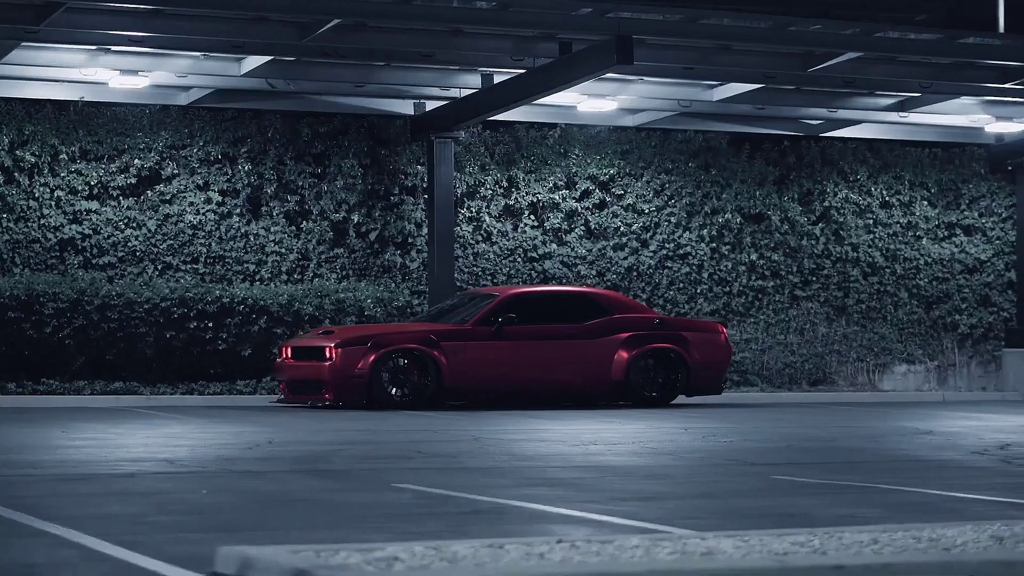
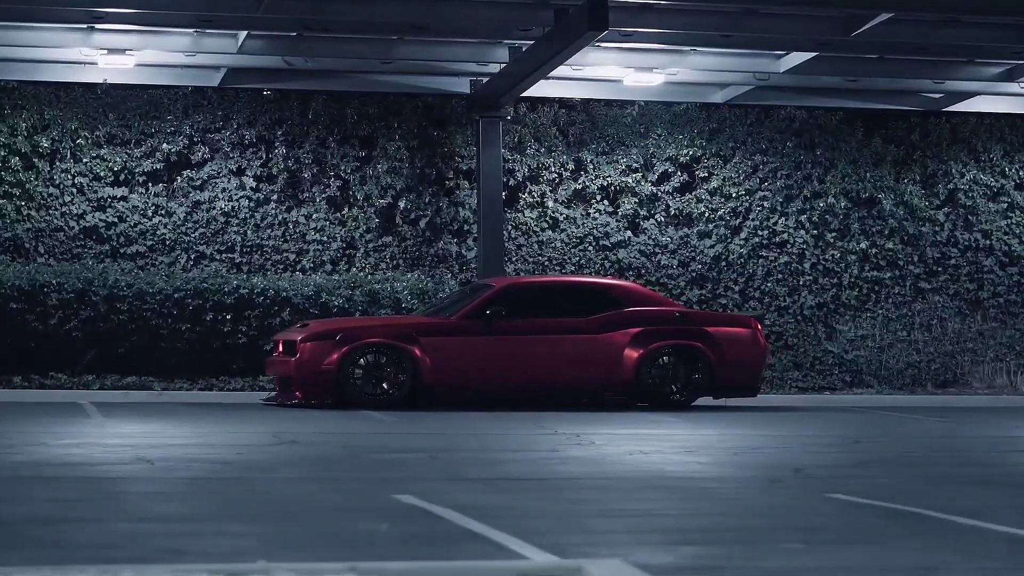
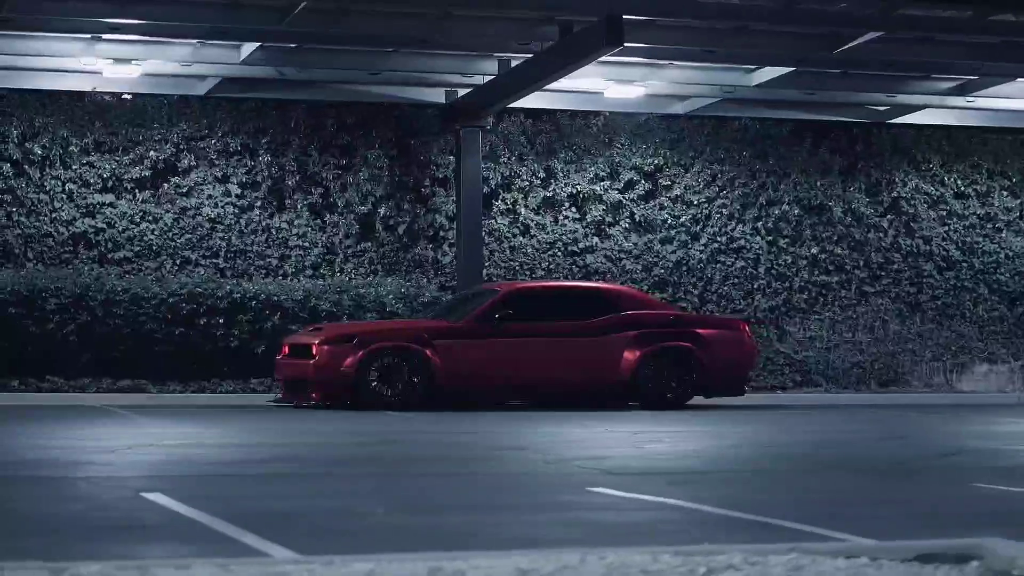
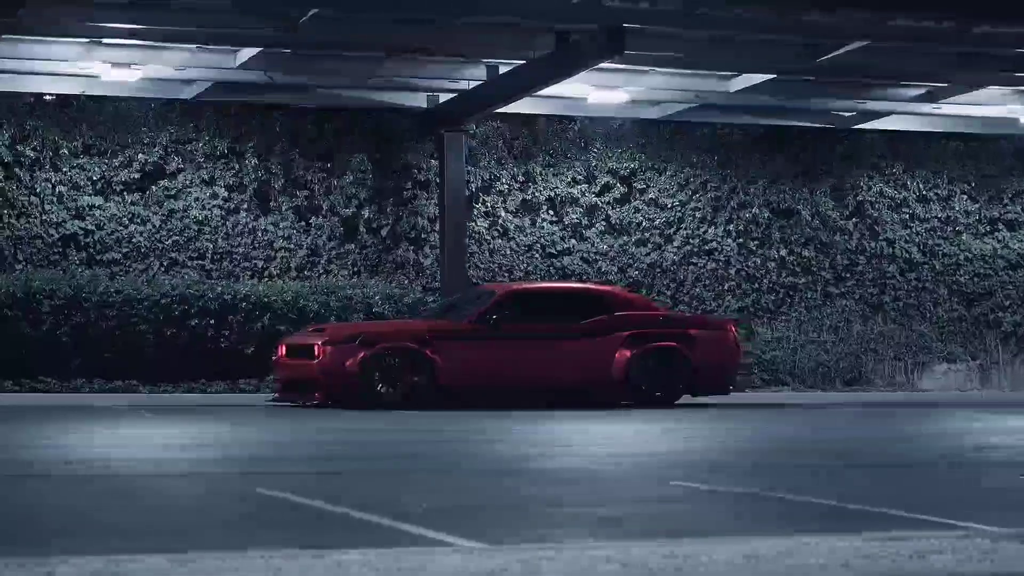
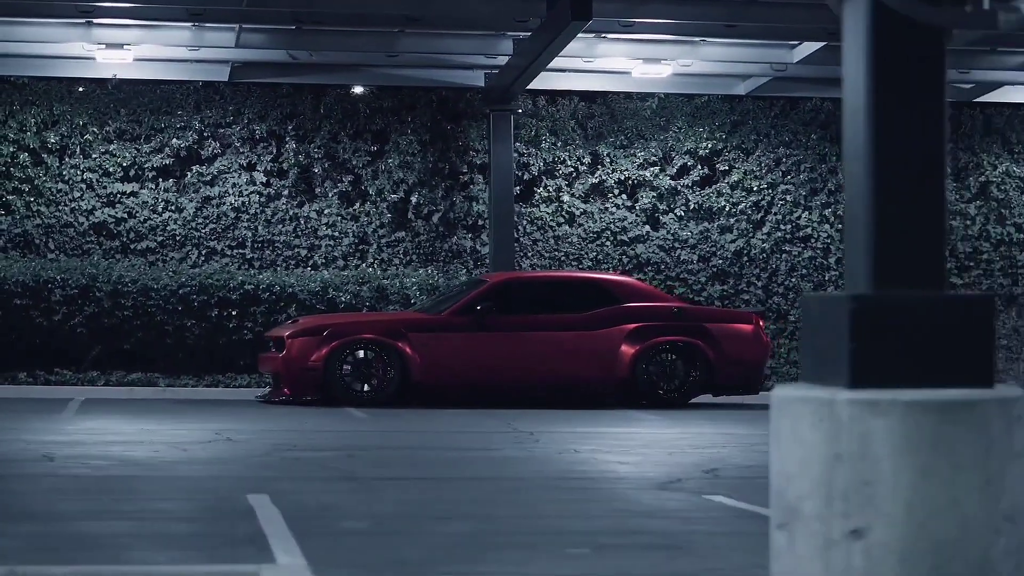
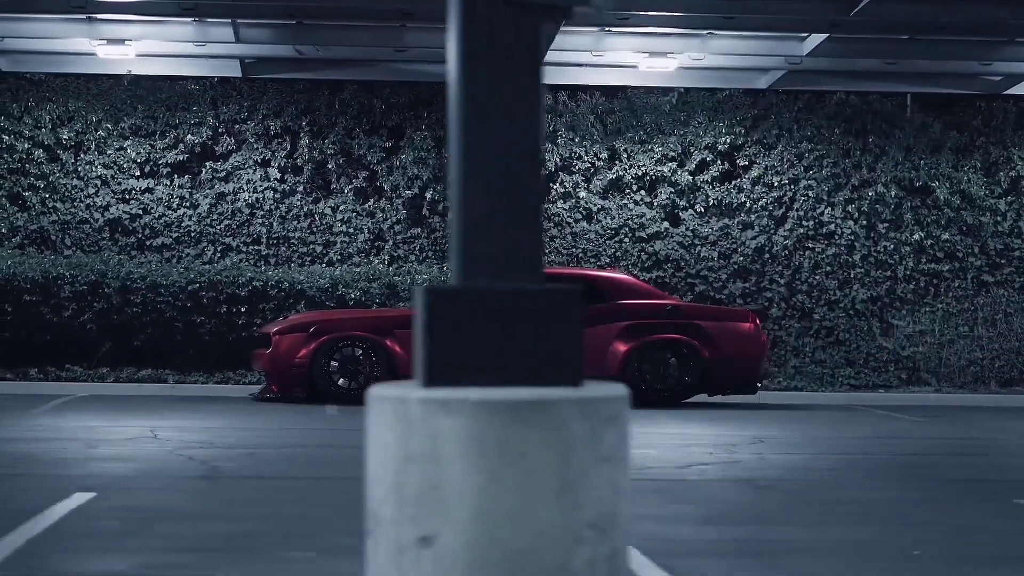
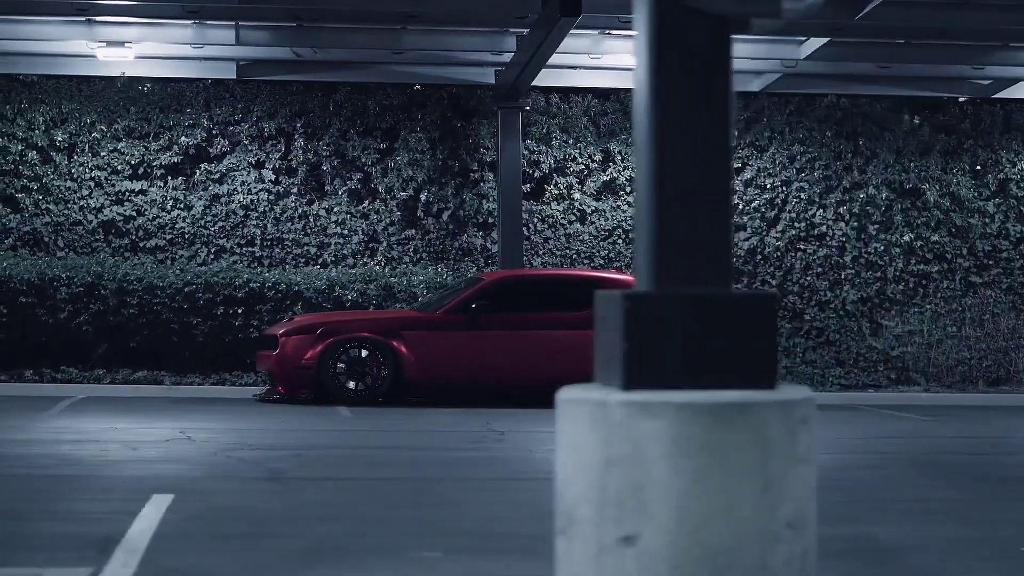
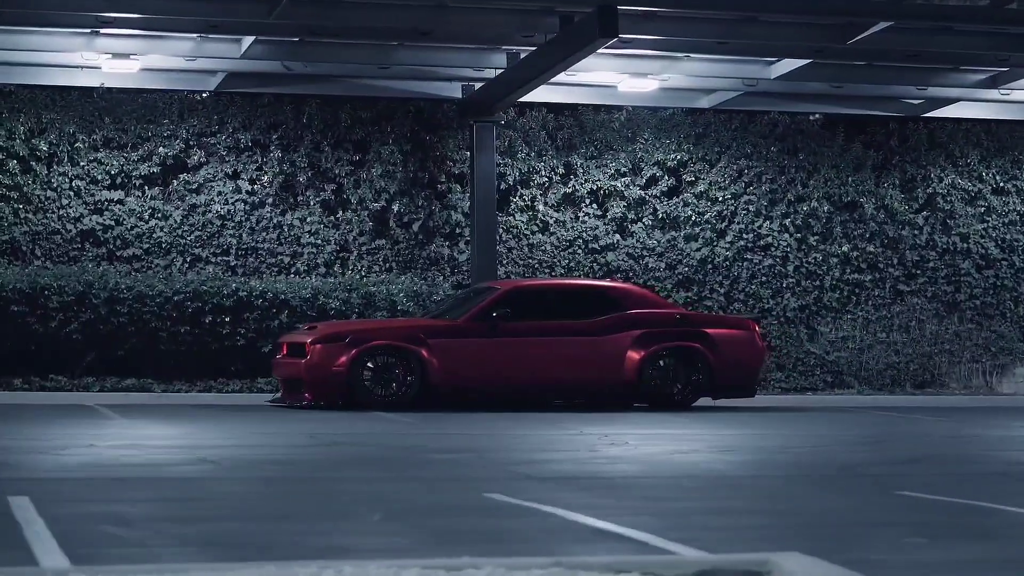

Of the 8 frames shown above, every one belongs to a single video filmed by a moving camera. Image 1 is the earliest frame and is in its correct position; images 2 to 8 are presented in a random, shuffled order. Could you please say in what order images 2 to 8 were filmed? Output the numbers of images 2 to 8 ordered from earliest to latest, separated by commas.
4, 3, 8, 2, 5, 7, 6
